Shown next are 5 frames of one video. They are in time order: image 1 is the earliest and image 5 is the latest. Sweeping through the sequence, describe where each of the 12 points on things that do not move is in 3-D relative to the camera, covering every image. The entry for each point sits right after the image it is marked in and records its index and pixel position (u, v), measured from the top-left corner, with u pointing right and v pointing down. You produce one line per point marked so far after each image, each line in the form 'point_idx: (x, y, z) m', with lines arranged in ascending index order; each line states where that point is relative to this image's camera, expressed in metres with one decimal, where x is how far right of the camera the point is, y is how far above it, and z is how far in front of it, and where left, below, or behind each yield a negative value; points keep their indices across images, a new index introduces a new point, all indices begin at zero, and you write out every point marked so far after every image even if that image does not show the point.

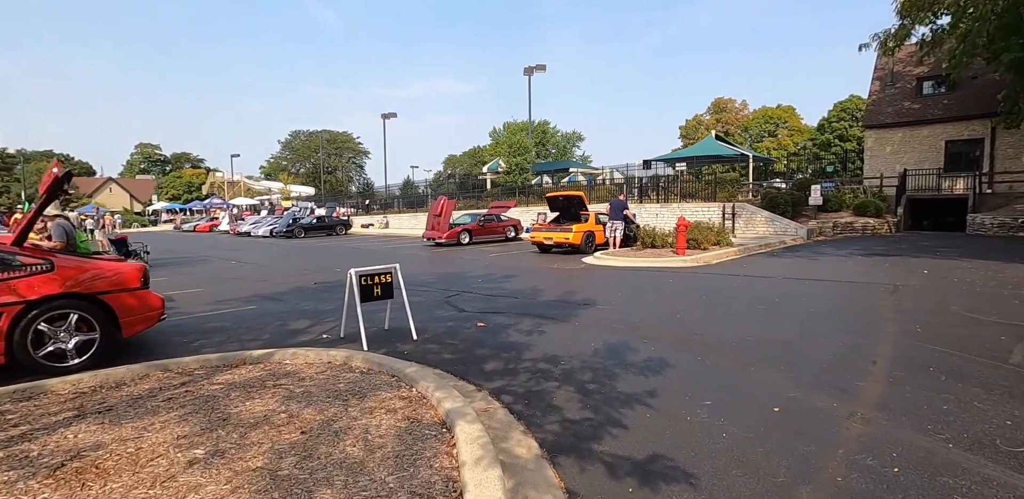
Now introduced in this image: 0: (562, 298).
0: (+0.9, -0.8, +9.0) m
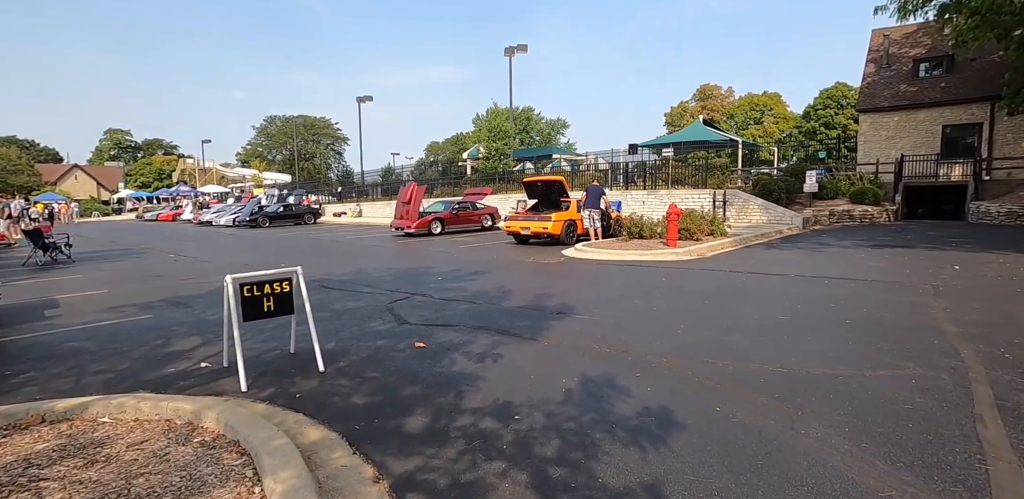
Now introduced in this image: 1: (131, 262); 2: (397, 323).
0: (+0.3, -0.8, +7.2) m
1: (-11.4, -0.4, +15.6) m
2: (-1.4, -0.9, +6.5) m
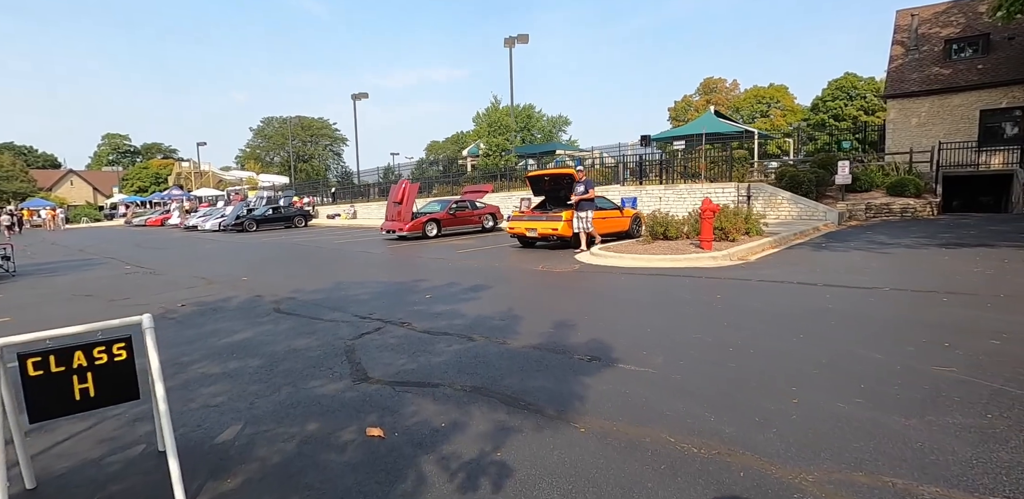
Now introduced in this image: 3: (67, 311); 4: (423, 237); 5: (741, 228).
0: (+0.4, -0.9, +5.1) m
1: (-11.2, -0.7, +13.5) m
2: (-1.3, -1.1, +4.4) m
3: (-7.4, -1.0, +8.7) m
4: (-3.4, +0.5, +19.8) m
5: (+5.8, +0.5, +13.3) m
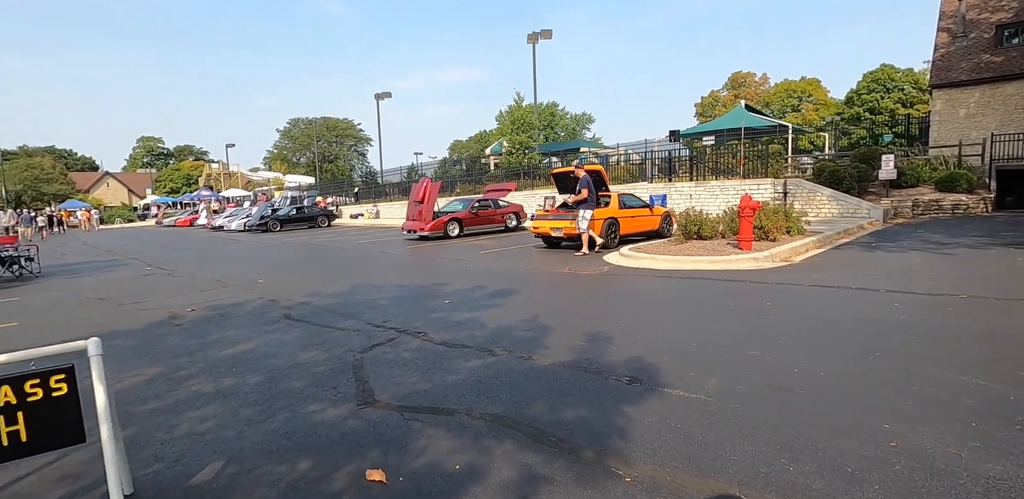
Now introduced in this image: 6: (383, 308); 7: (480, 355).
0: (+0.6, -0.9, +4.4) m
1: (-10.6, -0.7, +13.4) m
2: (-1.1, -1.1, +3.8) m
3: (-7.0, -1.1, +8.5) m
4: (-2.5, +0.5, +19.3) m
5: (+6.4, +0.5, +12.5) m
6: (-1.9, -0.8, +7.5) m
7: (-0.3, -1.0, +4.8) m
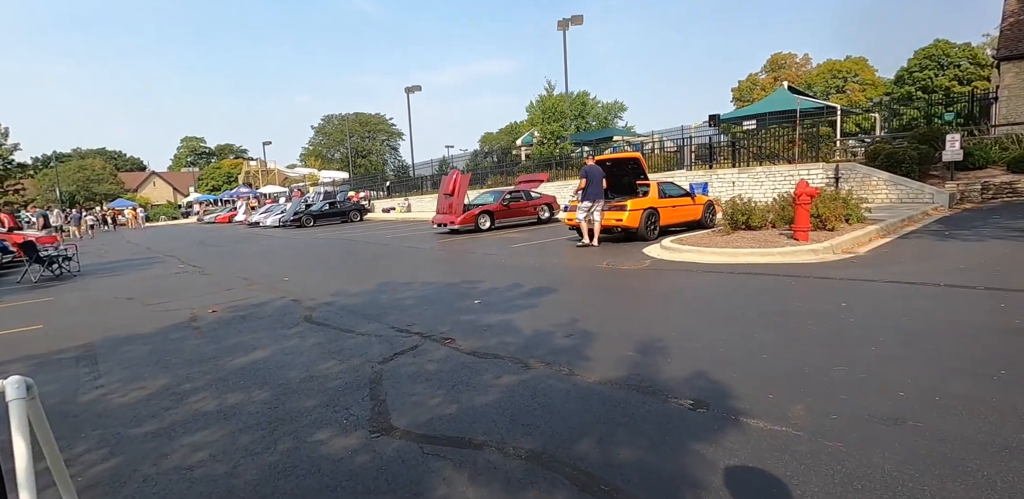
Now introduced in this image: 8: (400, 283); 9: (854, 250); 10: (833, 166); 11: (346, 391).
0: (+0.9, -0.9, +3.8) m
1: (-9.8, -0.7, +13.4) m
2: (-0.9, -1.1, +3.3) m
3: (-6.5, -1.1, +8.3) m
4: (-1.3, +0.7, +18.8) m
5: (+7.2, +0.8, +11.4) m
6: (-1.4, -0.8, +7.0) m
7: (0.0, -0.9, +4.2) m
8: (-2.0, -0.6, +9.4) m
9: (+6.3, 0.0, +9.6) m
10: (+11.9, +3.1, +19.3) m
11: (-1.3, -1.1, +4.0) m
